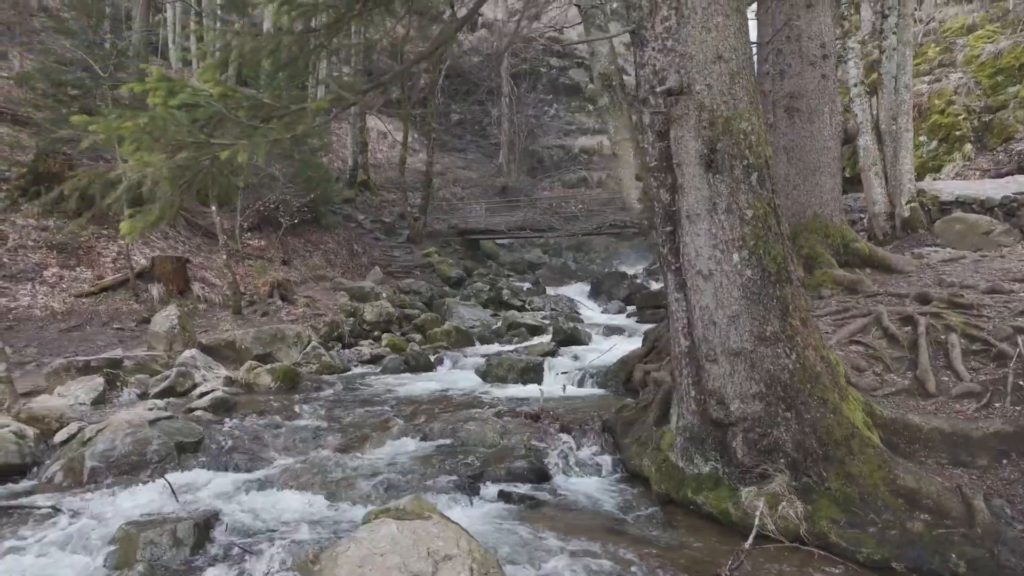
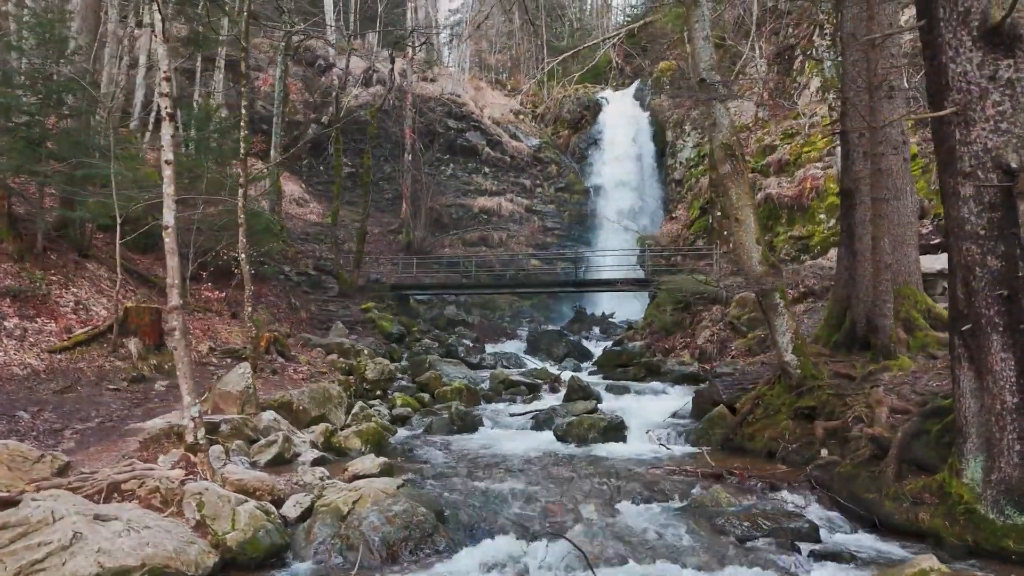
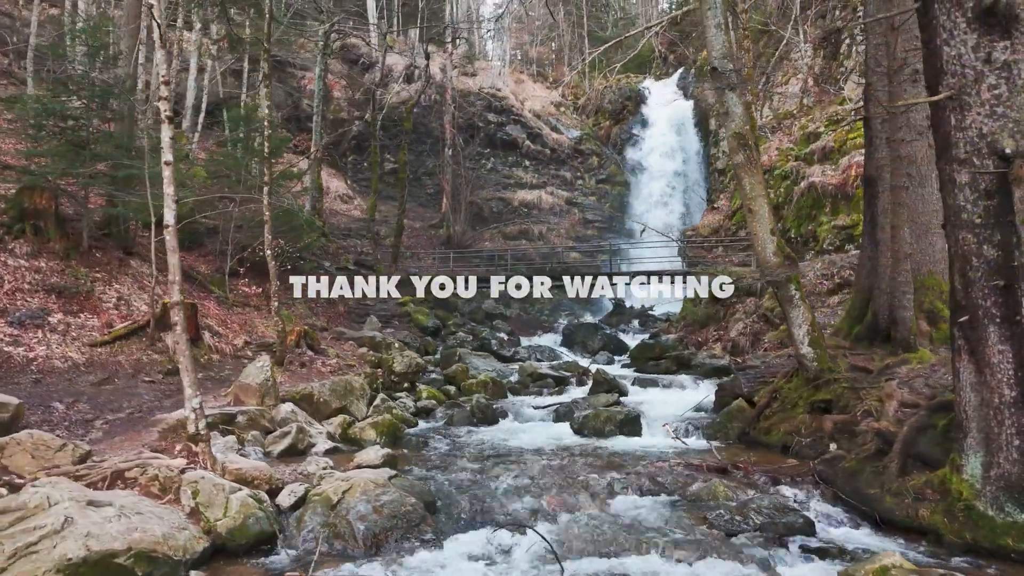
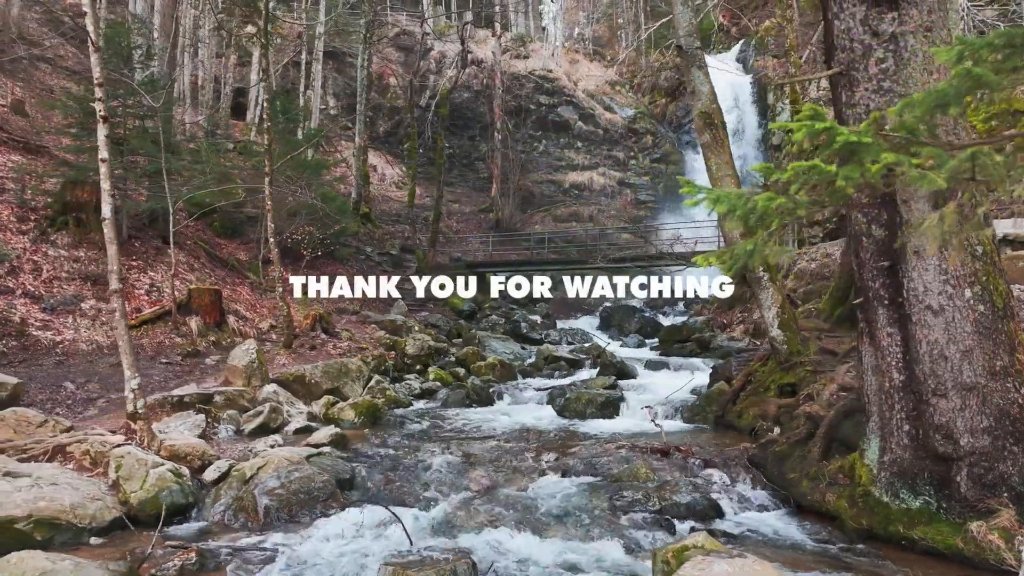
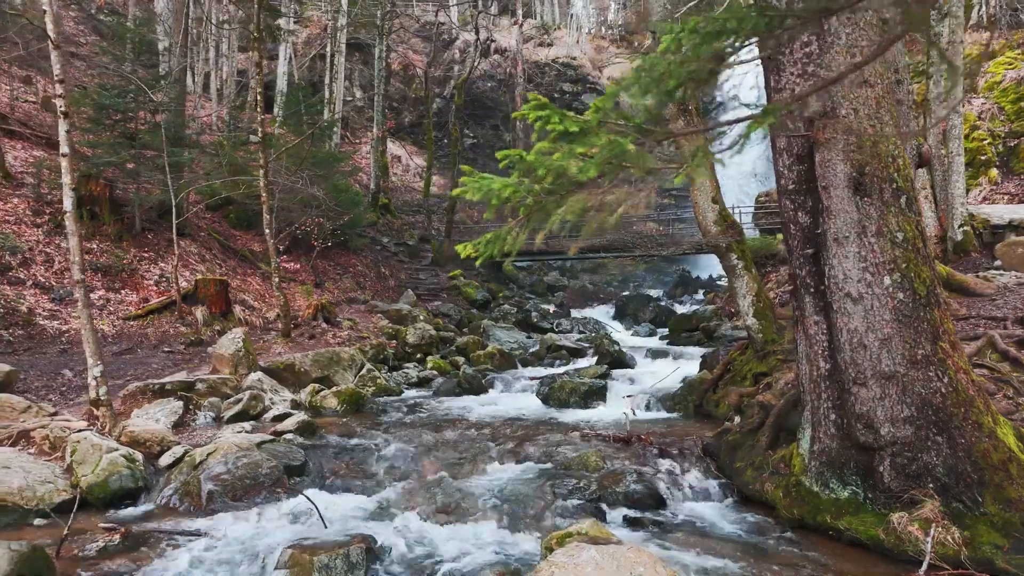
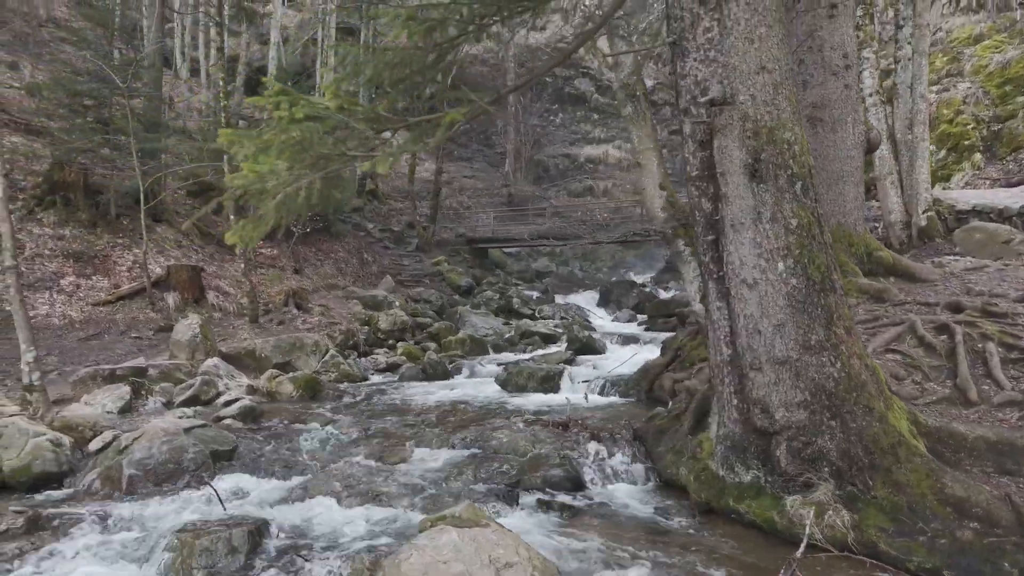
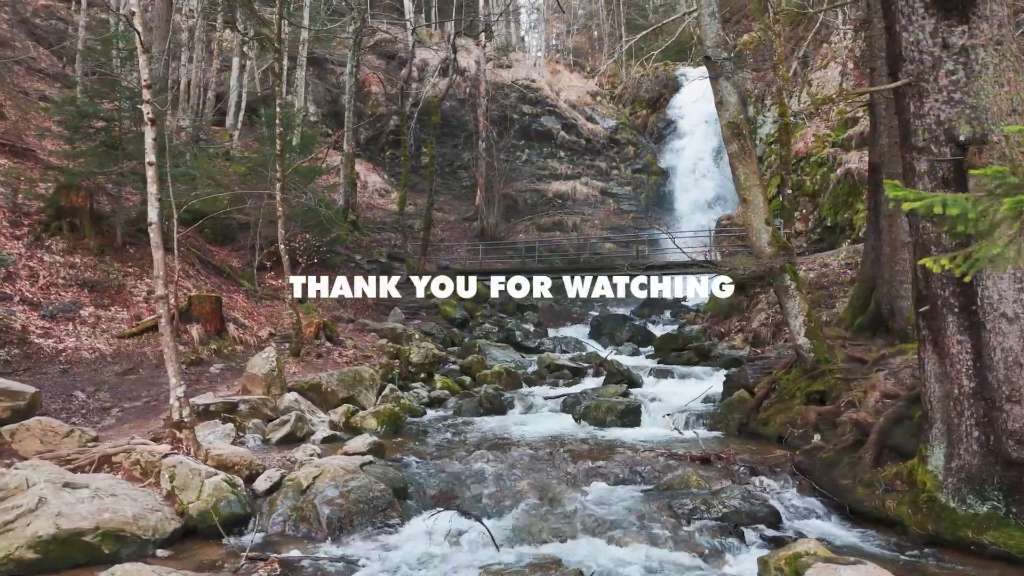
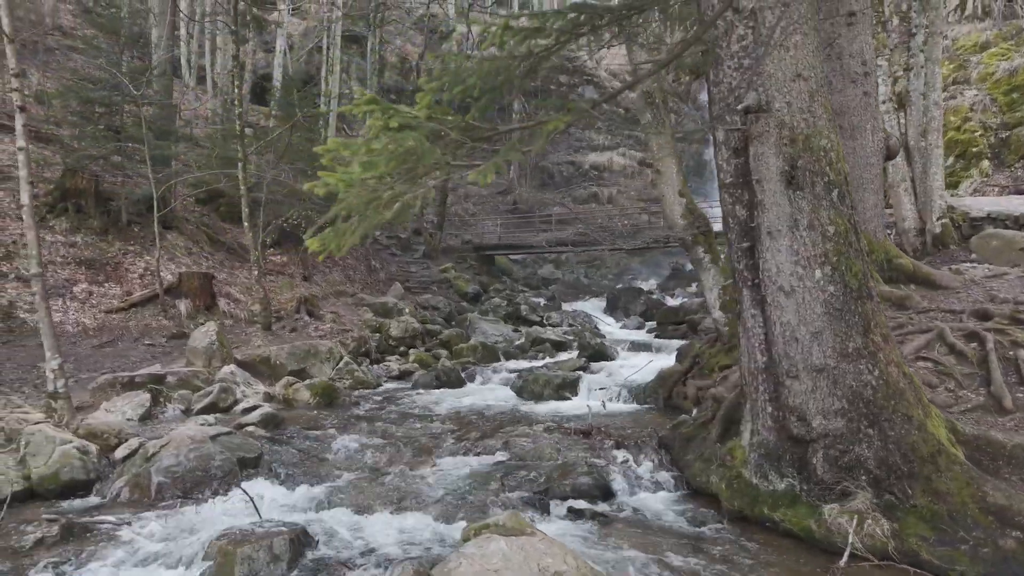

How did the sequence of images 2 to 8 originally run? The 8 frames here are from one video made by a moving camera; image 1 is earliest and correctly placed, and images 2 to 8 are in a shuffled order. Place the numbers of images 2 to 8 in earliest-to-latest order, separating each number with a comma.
6, 8, 5, 4, 7, 3, 2
